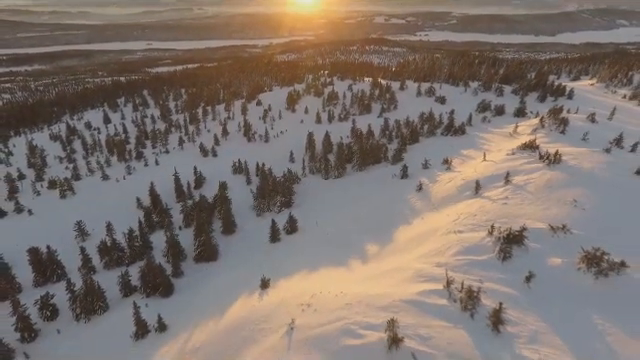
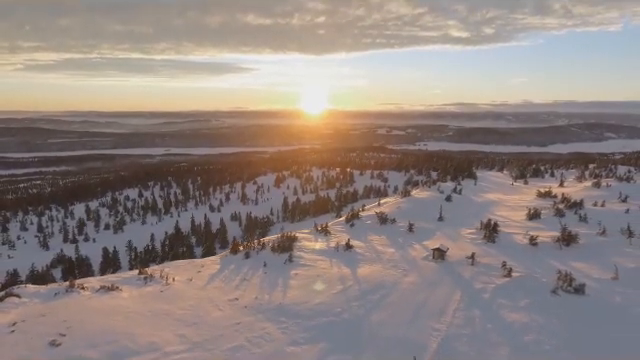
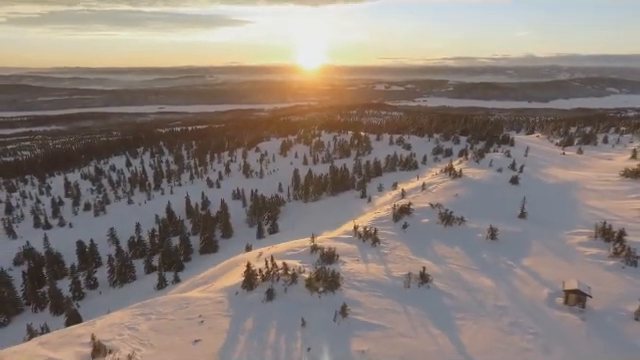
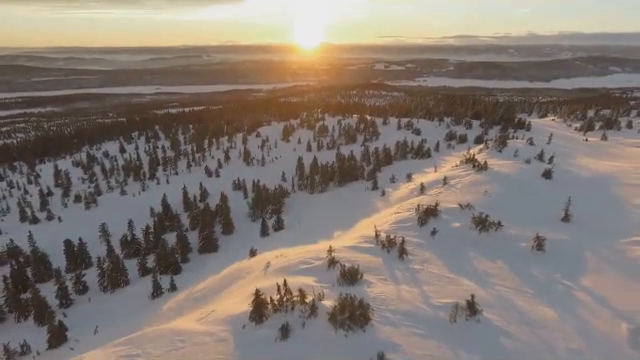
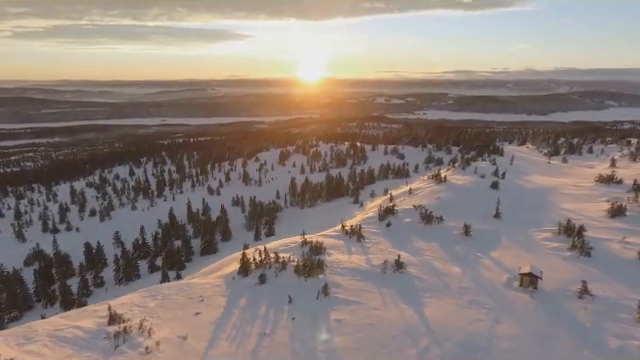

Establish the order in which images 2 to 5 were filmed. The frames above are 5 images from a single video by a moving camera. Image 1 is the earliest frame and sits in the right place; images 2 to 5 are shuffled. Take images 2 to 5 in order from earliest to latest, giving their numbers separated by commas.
4, 3, 5, 2
